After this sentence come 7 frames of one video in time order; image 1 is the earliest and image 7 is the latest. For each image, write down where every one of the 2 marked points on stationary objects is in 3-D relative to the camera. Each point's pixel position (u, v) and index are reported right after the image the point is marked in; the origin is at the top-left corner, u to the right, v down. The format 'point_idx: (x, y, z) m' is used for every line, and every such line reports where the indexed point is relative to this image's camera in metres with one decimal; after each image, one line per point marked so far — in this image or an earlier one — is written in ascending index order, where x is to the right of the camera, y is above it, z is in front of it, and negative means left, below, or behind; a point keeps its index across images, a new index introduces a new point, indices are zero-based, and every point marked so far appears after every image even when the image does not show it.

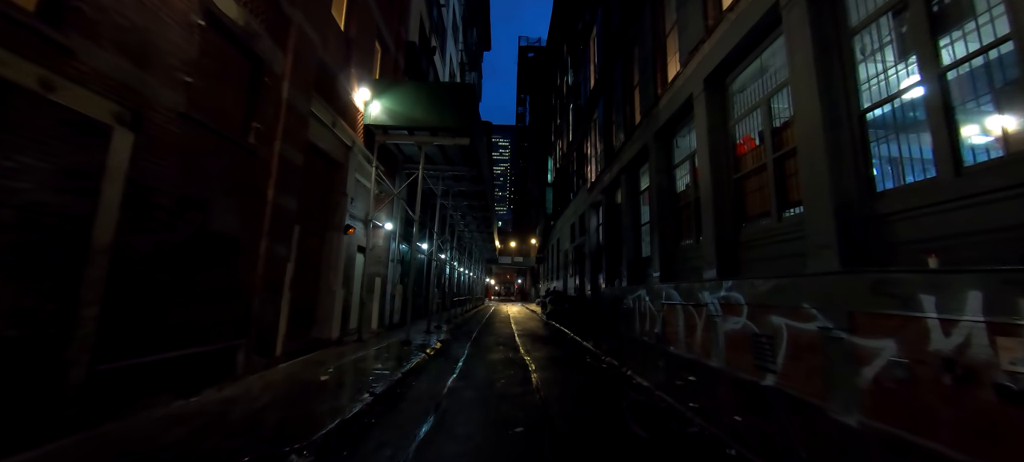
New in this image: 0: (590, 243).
0: (+3.8, -0.6, +18.5) m
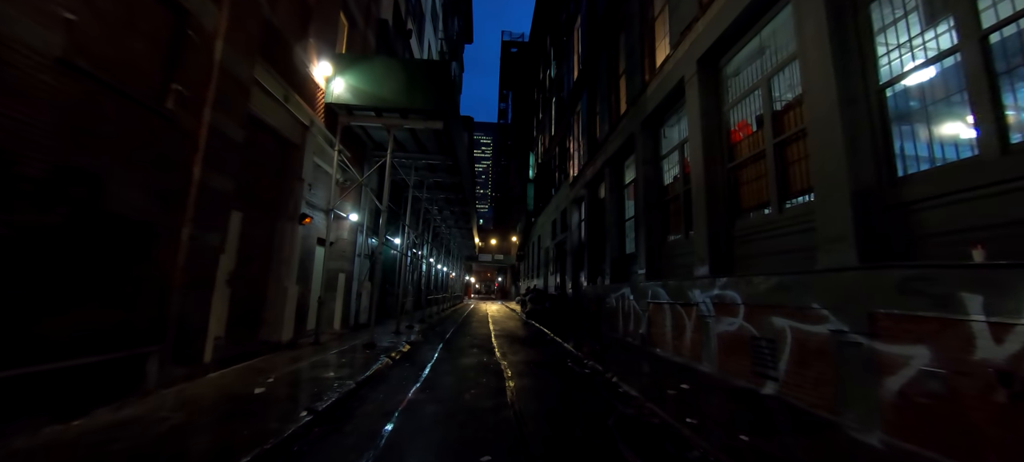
0: (+2.8, -0.4, +17.9) m
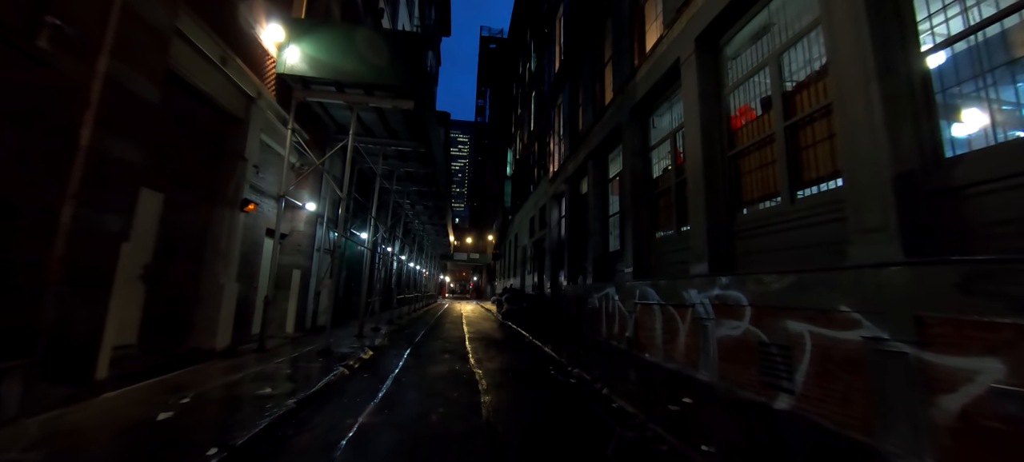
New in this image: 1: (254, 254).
0: (+1.7, -0.3, +17.2) m
1: (-5.0, -0.4, +7.4) m
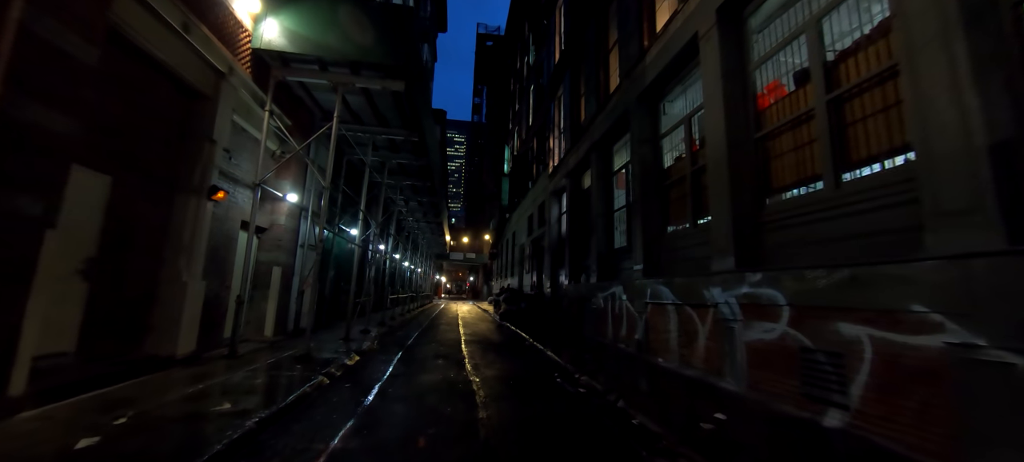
0: (+1.6, -0.2, +16.5) m
1: (-5.0, -0.3, +6.7) m
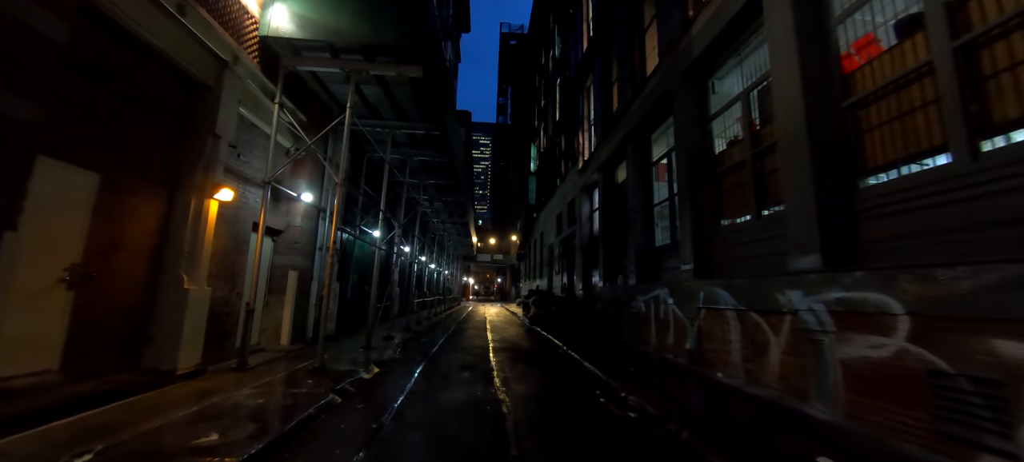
0: (+2.8, -0.1, +15.6) m
1: (-4.5, -0.3, +6.2) m
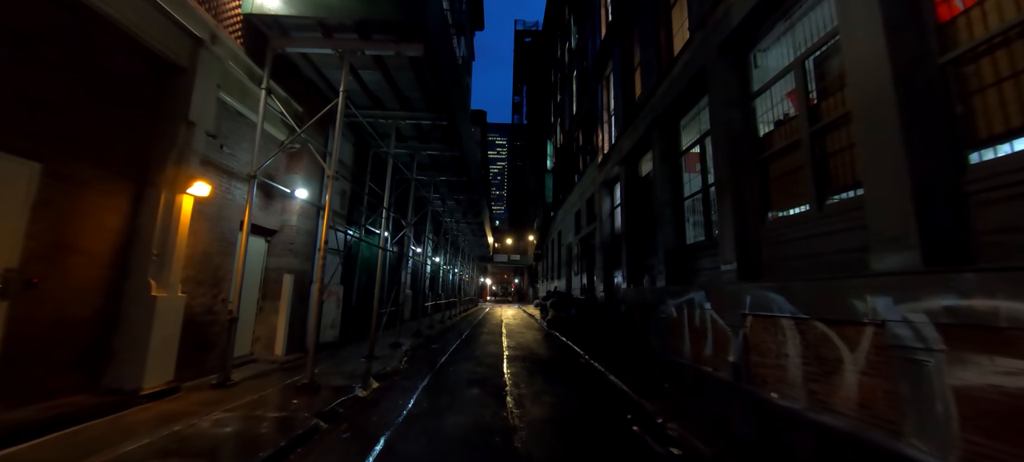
0: (+3.4, 0.0, +14.7) m
1: (-4.3, -0.3, +5.6) m
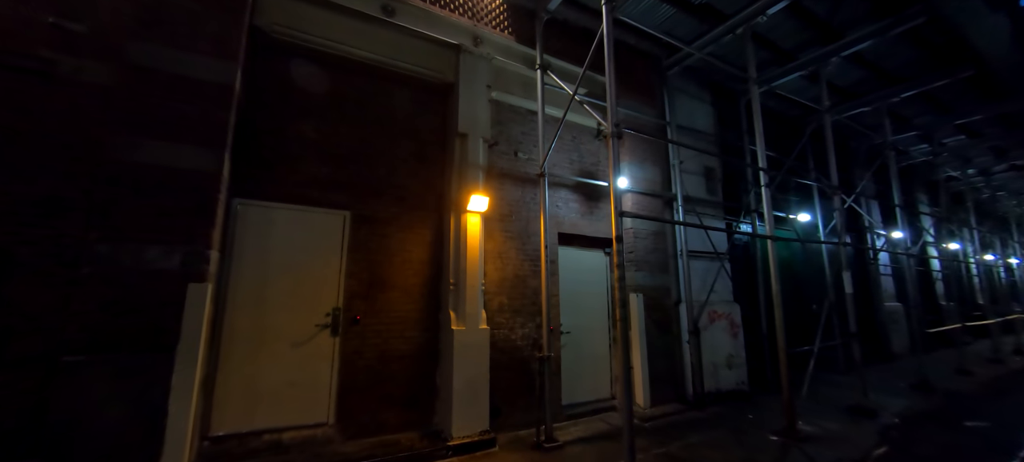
0: (+11.7, +2.0, +2.7) m
1: (+0.3, -0.6, +4.7) m
